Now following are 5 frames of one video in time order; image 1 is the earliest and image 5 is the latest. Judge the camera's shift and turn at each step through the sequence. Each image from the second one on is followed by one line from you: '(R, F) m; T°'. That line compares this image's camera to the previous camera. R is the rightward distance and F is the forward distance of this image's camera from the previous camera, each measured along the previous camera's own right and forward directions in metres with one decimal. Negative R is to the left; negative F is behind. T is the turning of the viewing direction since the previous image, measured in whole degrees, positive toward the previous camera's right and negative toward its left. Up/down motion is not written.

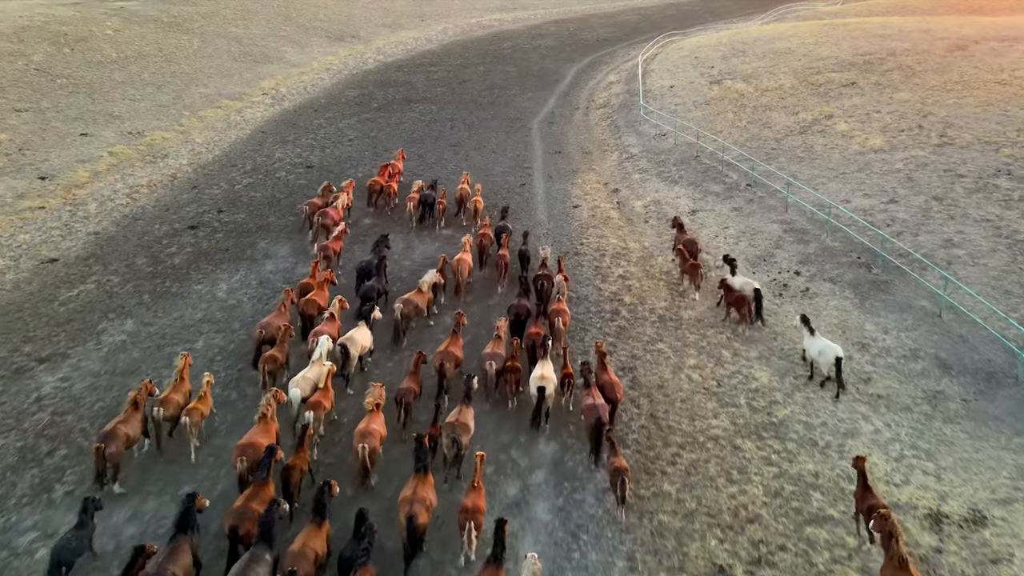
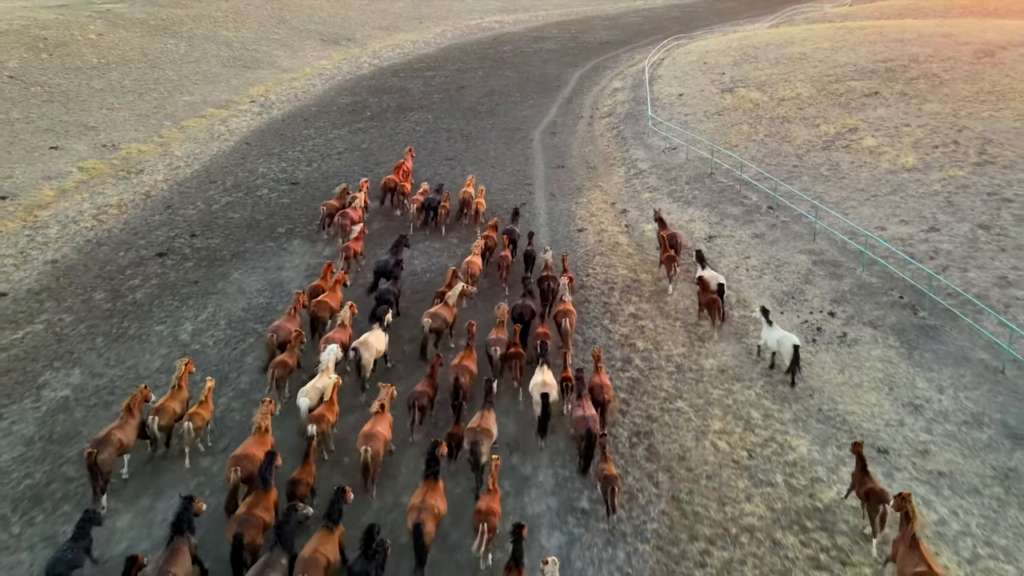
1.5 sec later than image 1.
(+0.1, +1.8) m; 0°
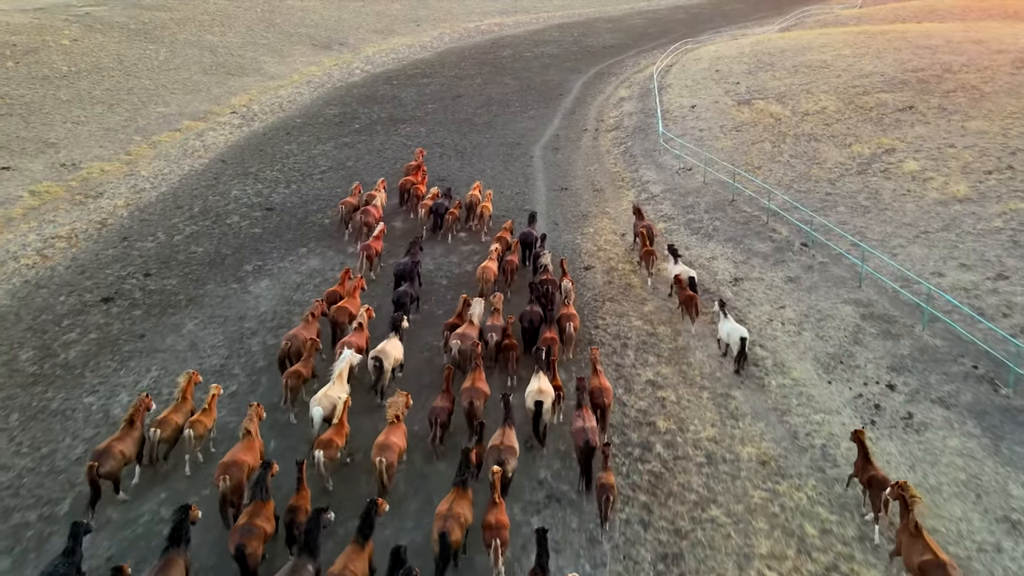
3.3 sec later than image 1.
(+0.1, +2.3) m; 0°
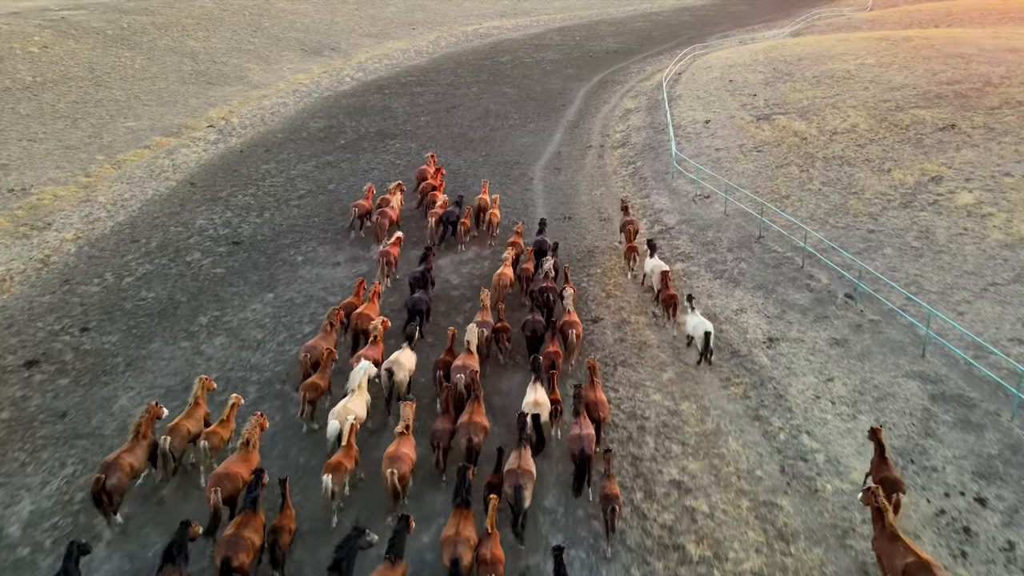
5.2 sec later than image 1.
(+0.1, +2.4) m; 0°
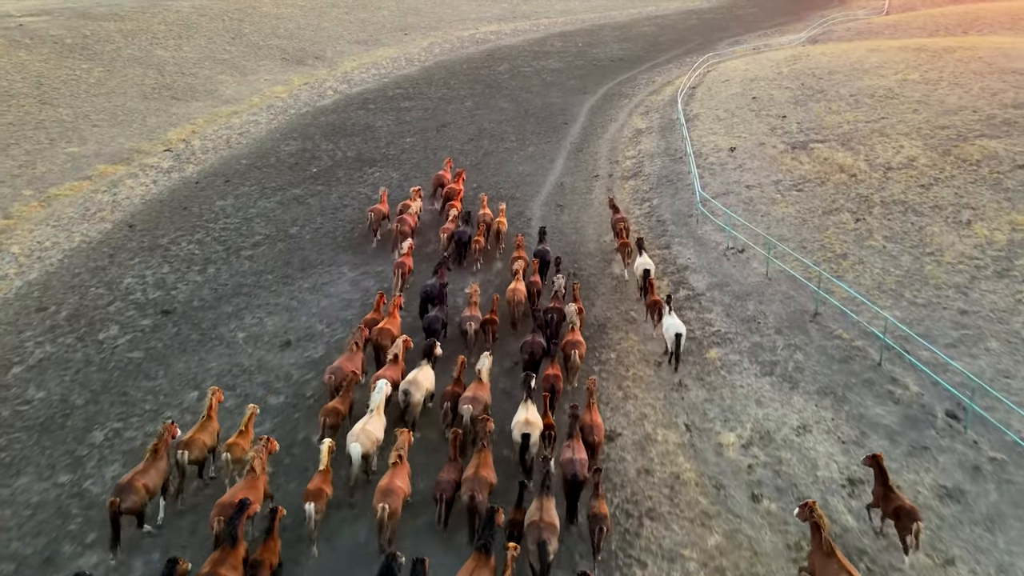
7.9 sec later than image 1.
(+0.2, +3.6) m; 0°
